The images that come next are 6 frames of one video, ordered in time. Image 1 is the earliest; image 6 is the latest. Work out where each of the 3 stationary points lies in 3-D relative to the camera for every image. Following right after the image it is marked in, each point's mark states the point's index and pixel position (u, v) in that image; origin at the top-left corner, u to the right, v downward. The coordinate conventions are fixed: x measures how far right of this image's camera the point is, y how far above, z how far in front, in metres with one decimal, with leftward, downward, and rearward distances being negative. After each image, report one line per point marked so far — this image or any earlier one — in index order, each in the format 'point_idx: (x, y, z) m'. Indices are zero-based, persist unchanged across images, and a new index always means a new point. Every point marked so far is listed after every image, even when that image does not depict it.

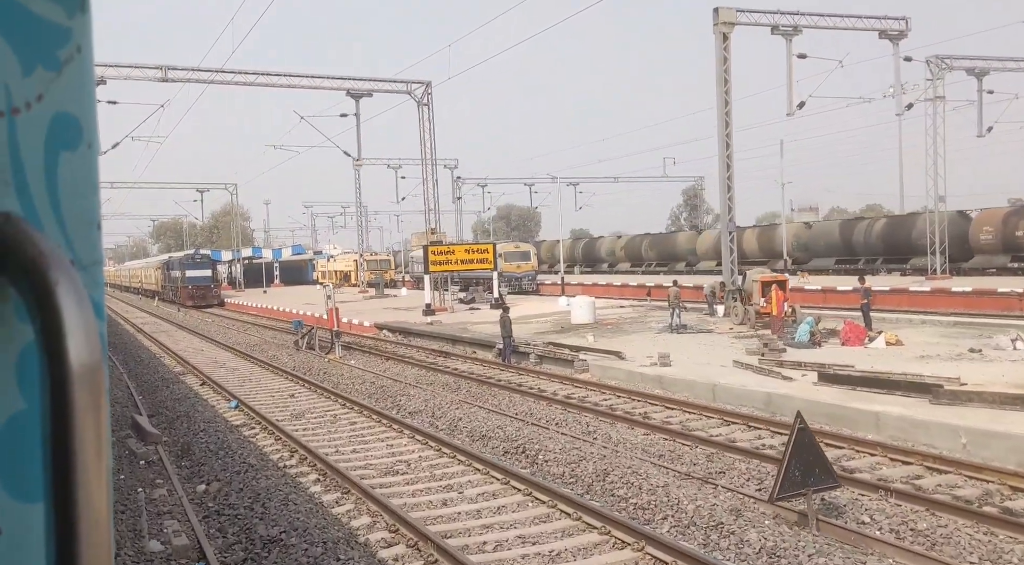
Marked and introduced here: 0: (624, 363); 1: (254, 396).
0: (+1.9, -1.4, +16.0) m
1: (-4.0, -1.8, +14.6) m
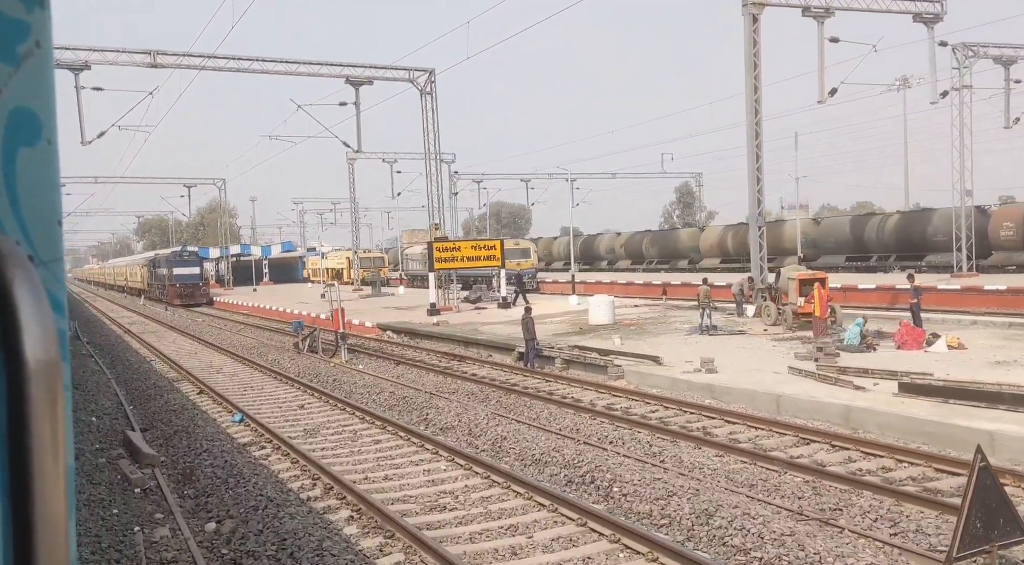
0: (+2.4, -1.4, +14.7) m
1: (-3.6, -1.8, +13.2) m
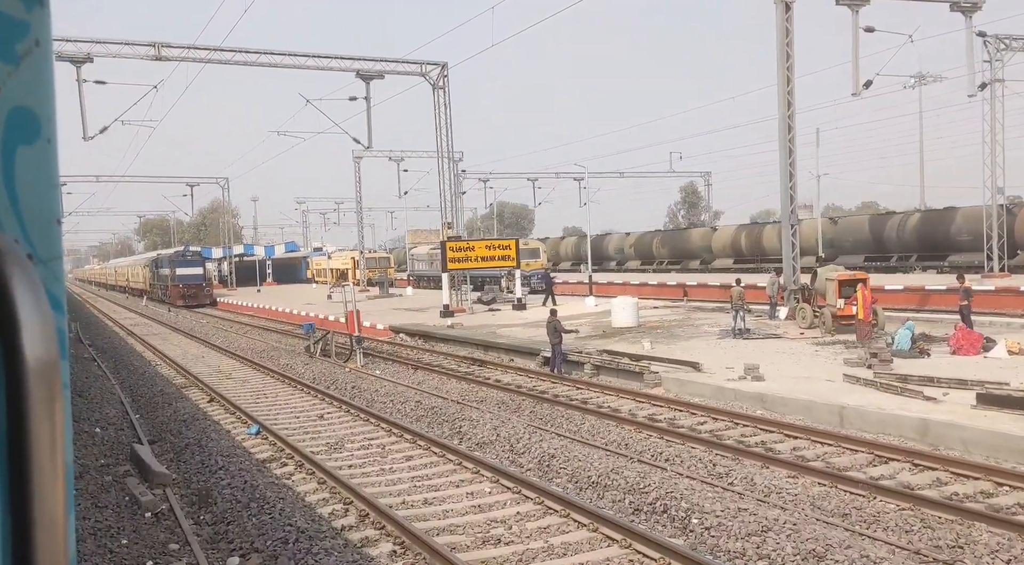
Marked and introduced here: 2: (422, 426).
0: (+2.8, -1.4, +13.7) m
1: (-3.1, -1.8, +12.3) m
2: (-1.1, -1.7, +11.1) m
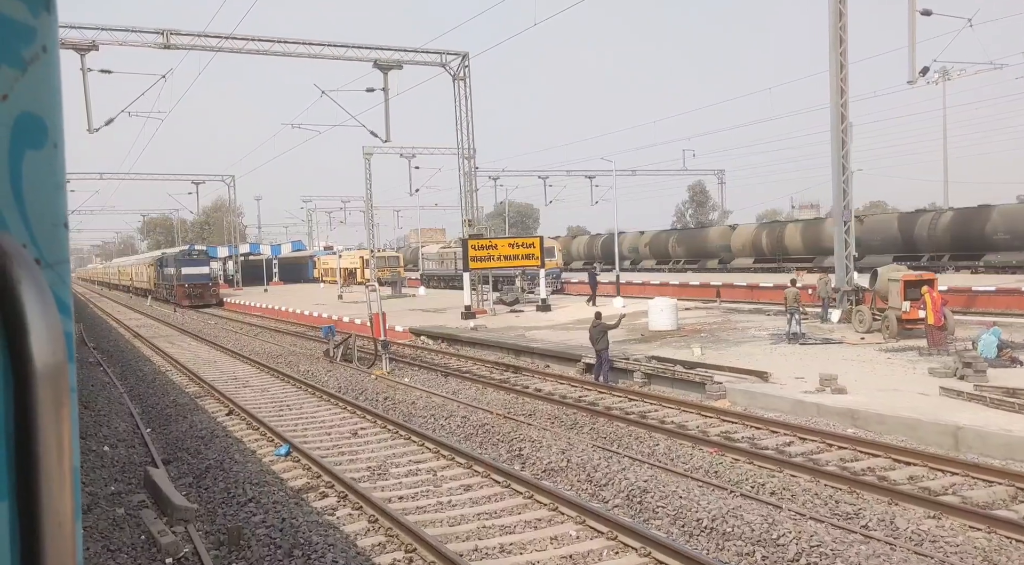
0: (+3.5, -1.4, +12.4) m
1: (-2.4, -1.8, +11.0) m
2: (-0.4, -1.7, +9.8) m
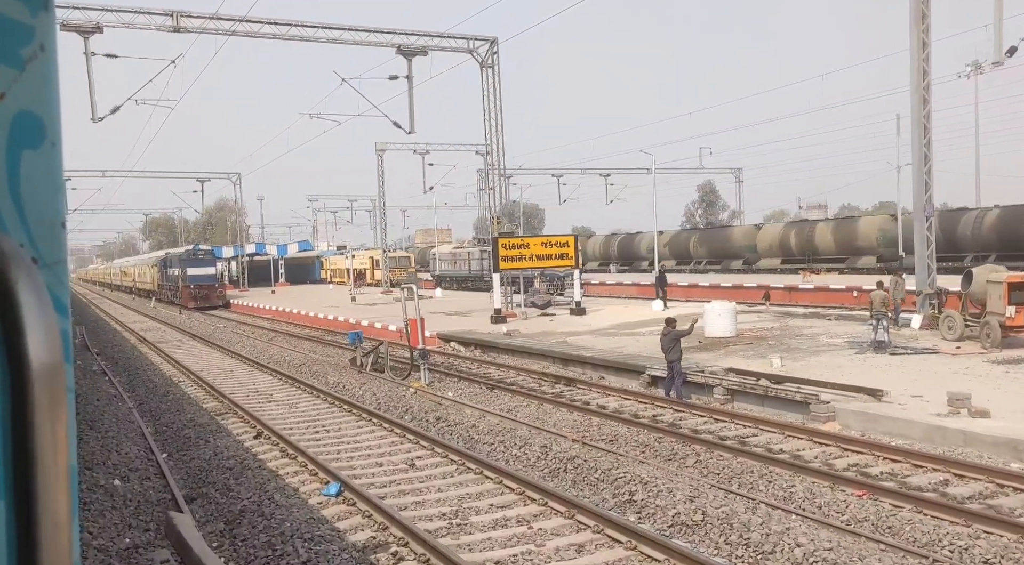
0: (+4.4, -1.4, +10.7) m
1: (-1.5, -1.9, +9.3) m
2: (+0.5, -1.8, +8.0) m
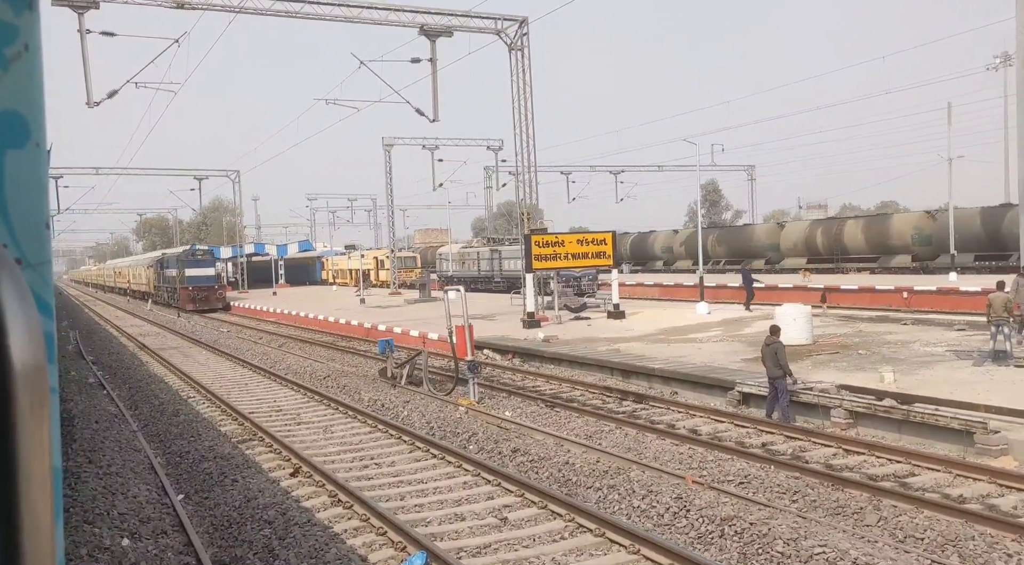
0: (+5.3, -1.5, +8.7) m
1: (-0.6, -1.9, +7.2) m
2: (+1.4, -1.8, +6.0) m
